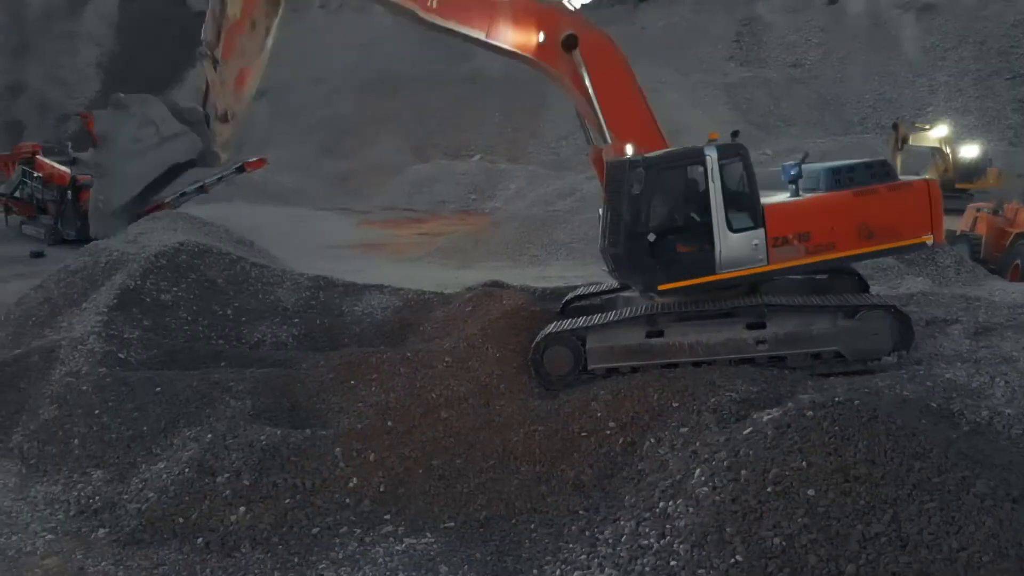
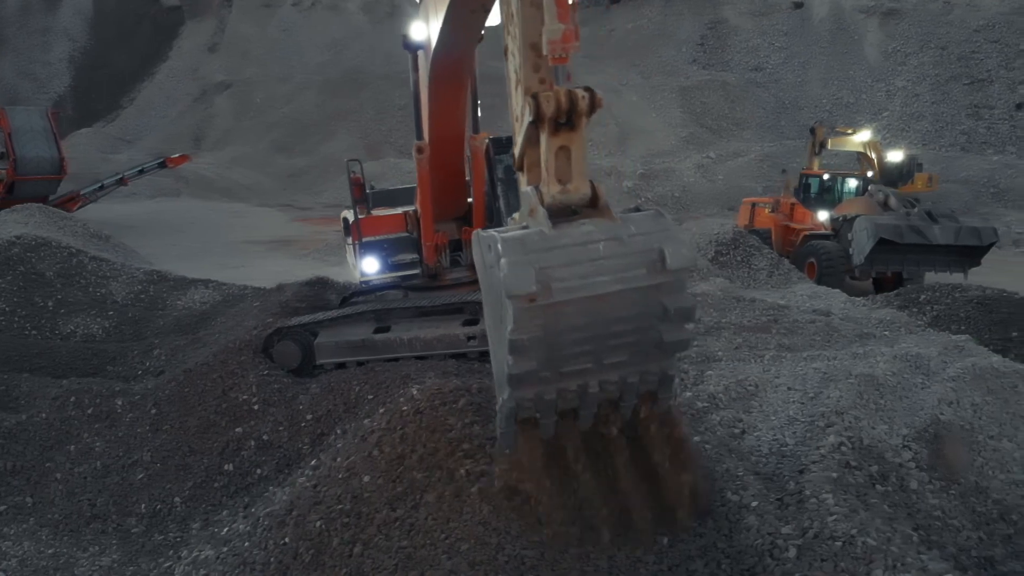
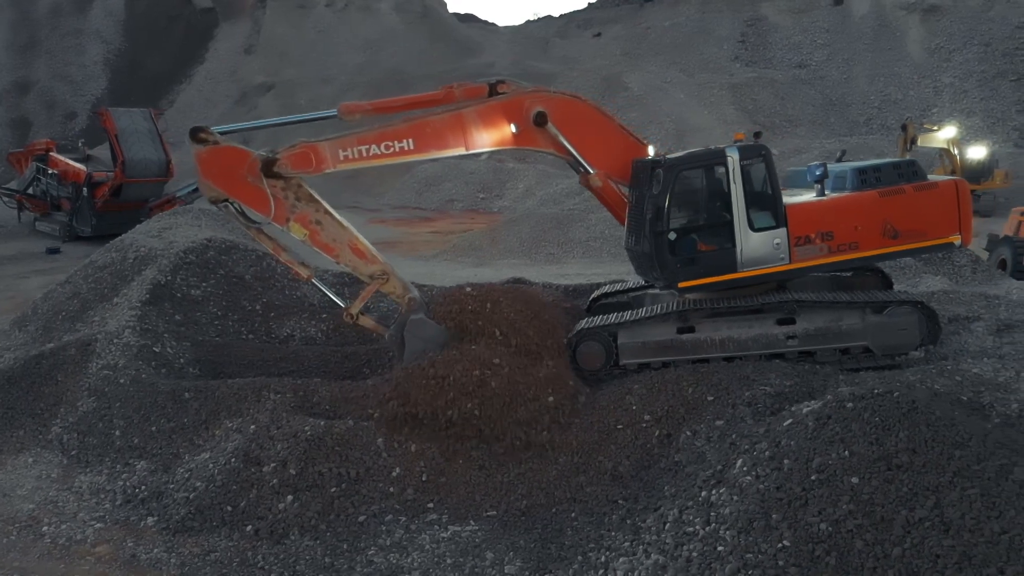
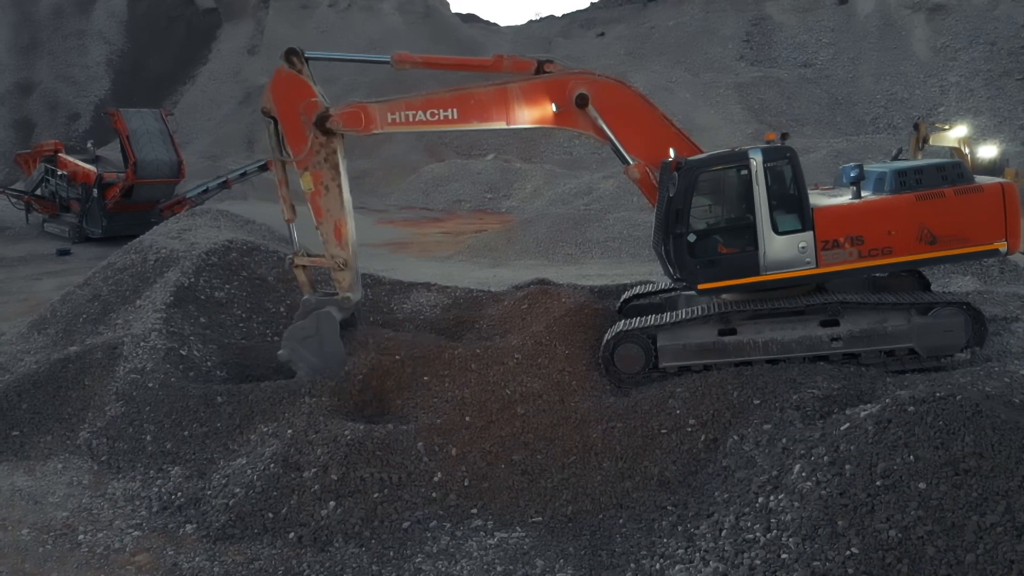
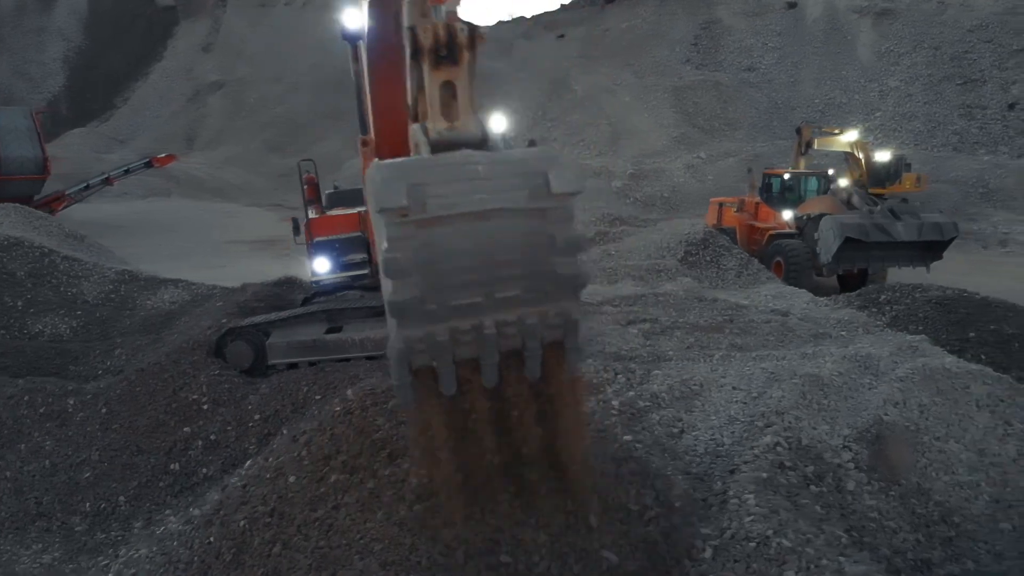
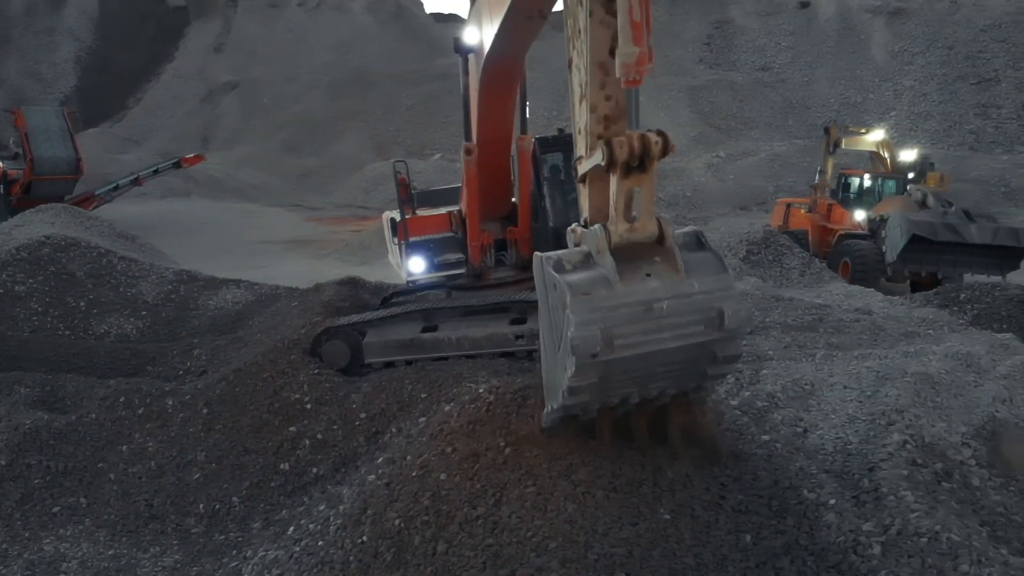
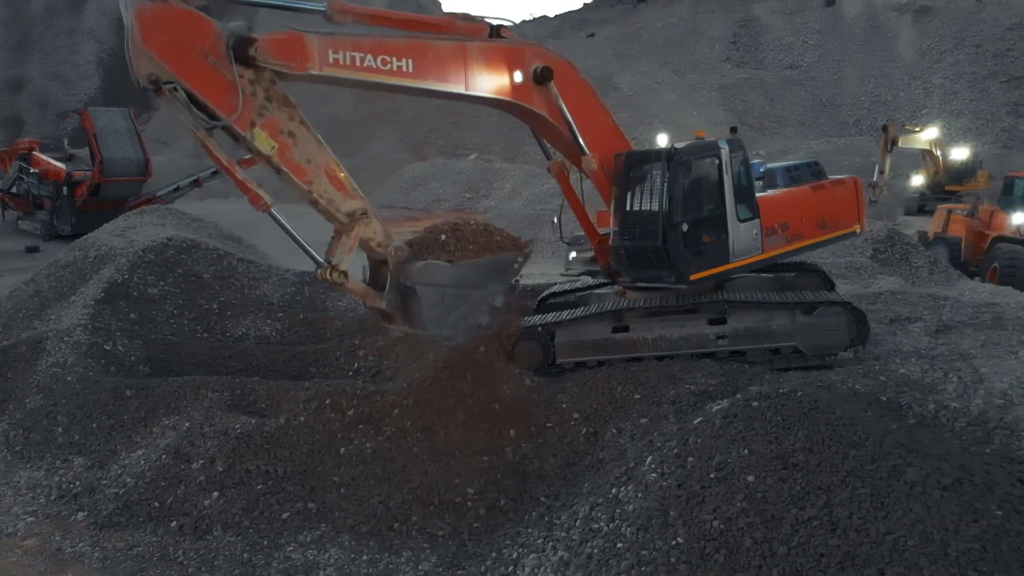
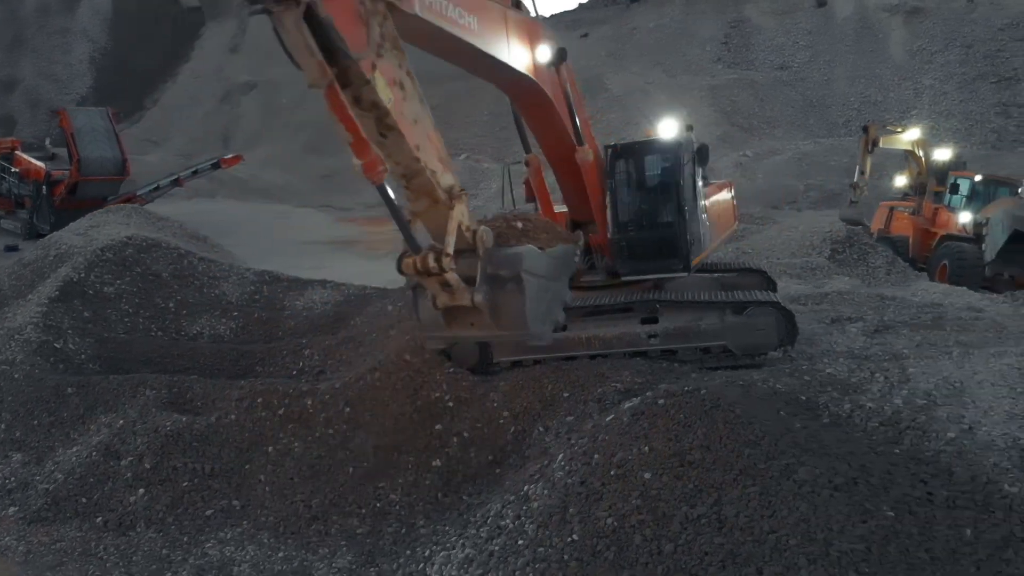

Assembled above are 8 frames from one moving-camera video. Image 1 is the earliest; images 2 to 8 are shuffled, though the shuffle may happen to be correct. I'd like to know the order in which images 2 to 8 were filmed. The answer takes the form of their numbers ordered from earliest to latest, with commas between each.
4, 3, 7, 8, 6, 2, 5
